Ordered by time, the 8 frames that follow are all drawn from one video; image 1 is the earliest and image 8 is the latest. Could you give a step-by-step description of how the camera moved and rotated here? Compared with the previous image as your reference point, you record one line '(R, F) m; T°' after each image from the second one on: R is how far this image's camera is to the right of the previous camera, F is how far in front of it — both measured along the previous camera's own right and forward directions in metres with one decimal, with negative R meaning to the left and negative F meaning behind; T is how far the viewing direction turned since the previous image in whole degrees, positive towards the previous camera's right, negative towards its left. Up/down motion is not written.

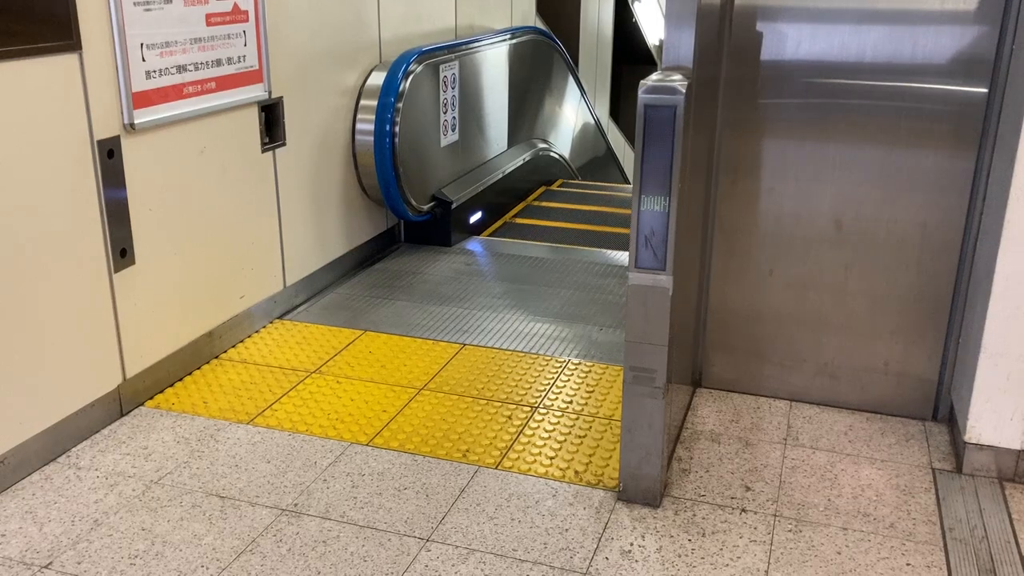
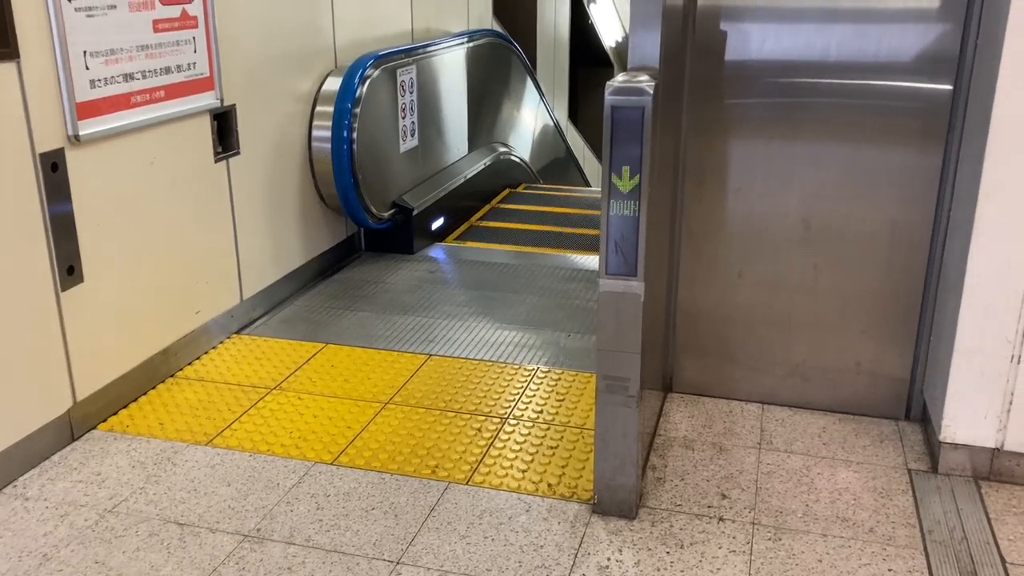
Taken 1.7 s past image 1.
(0.0, +0.1) m; +2°
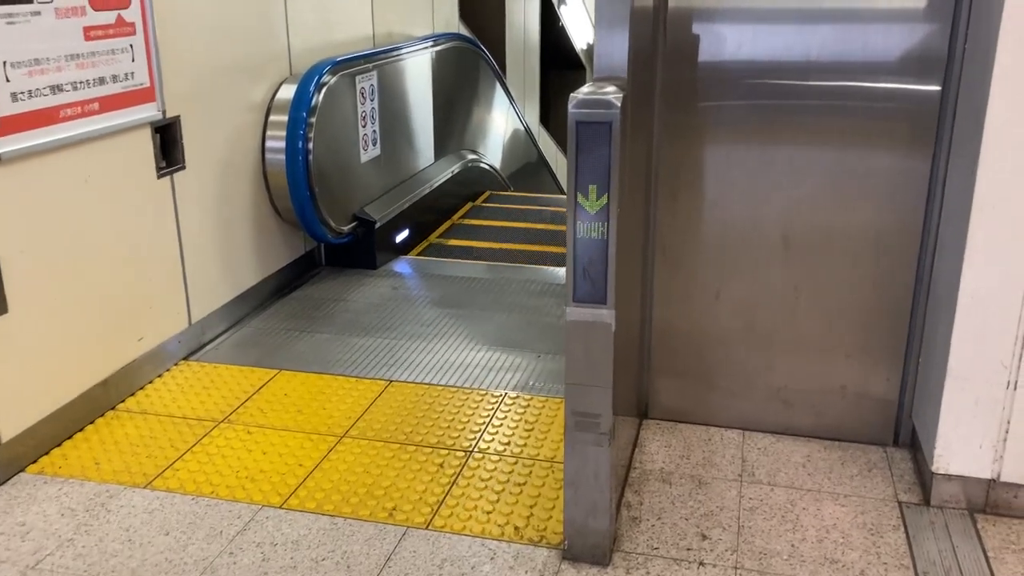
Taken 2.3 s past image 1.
(0.0, +0.2) m; +1°
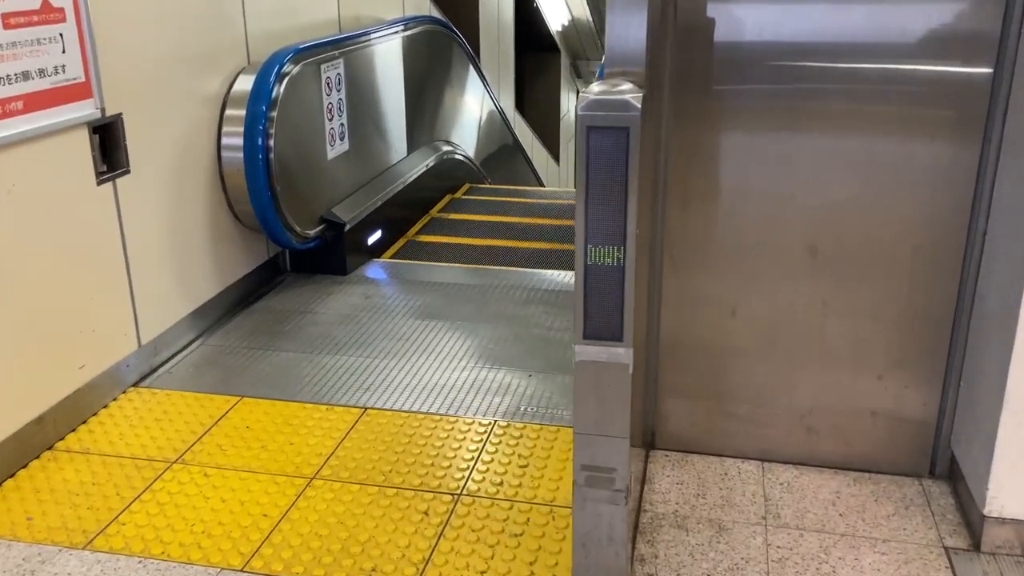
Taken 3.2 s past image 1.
(-0.1, +0.4) m; +2°
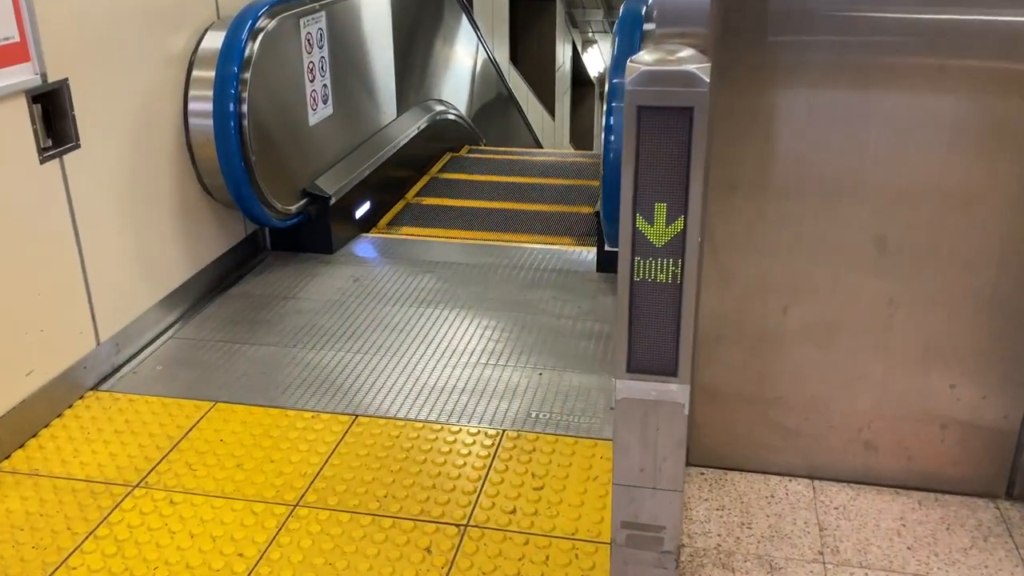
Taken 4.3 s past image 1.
(-0.1, +0.4) m; +1°
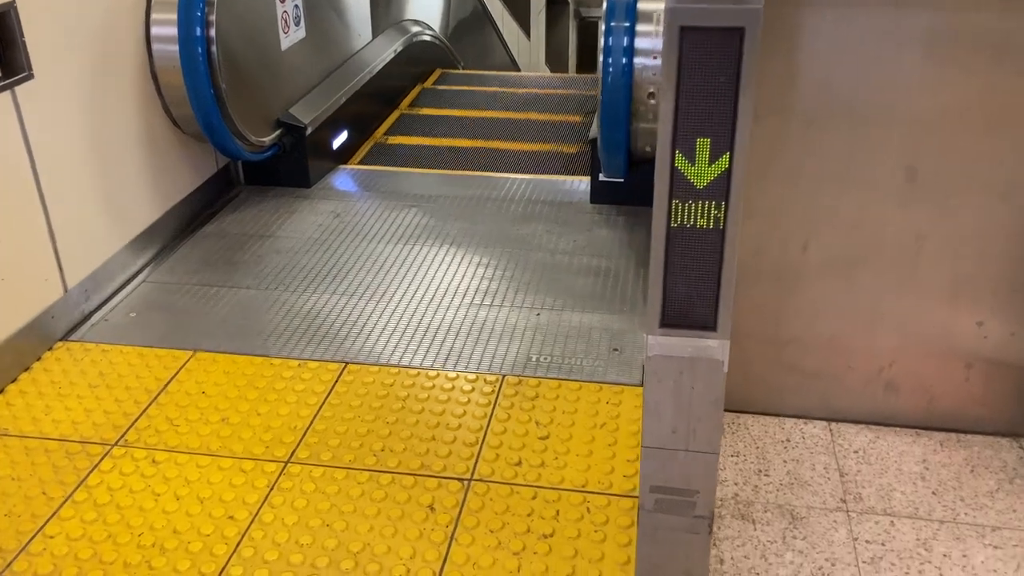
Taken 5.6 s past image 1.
(-0.1, +0.2) m; +2°
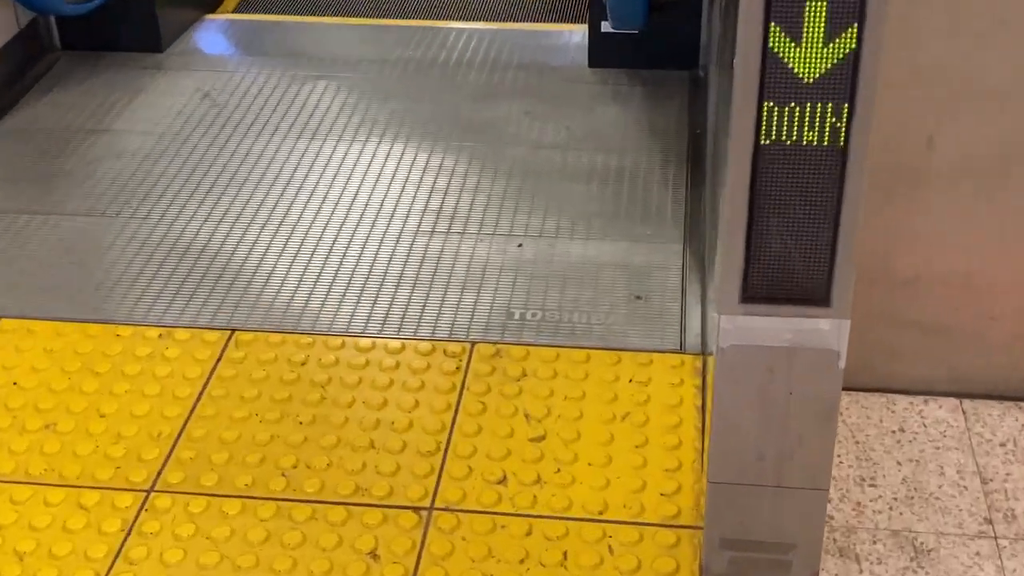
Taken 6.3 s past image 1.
(0.0, +0.9) m; +3°
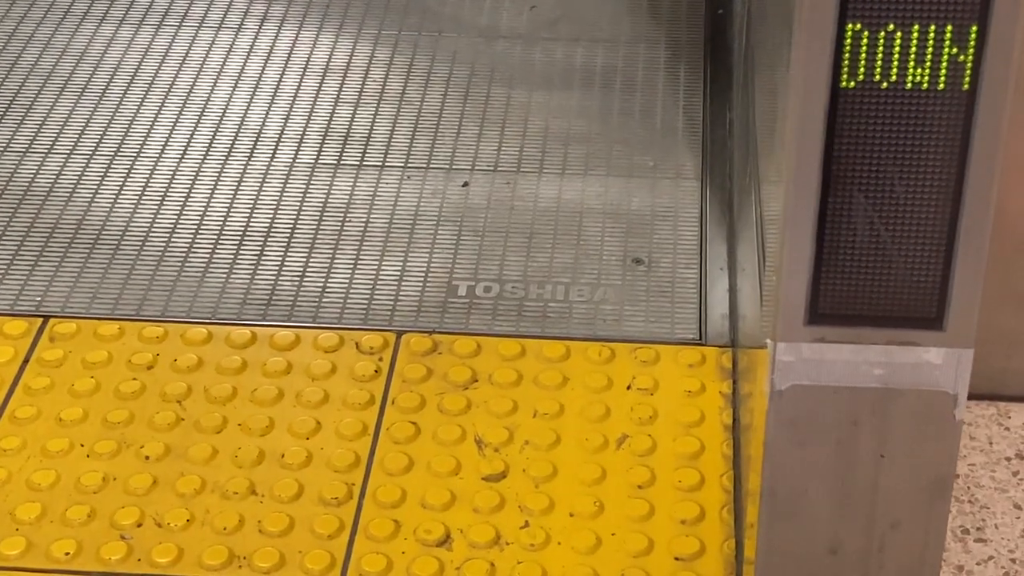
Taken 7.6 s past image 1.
(0.0, +0.6) m; +2°
